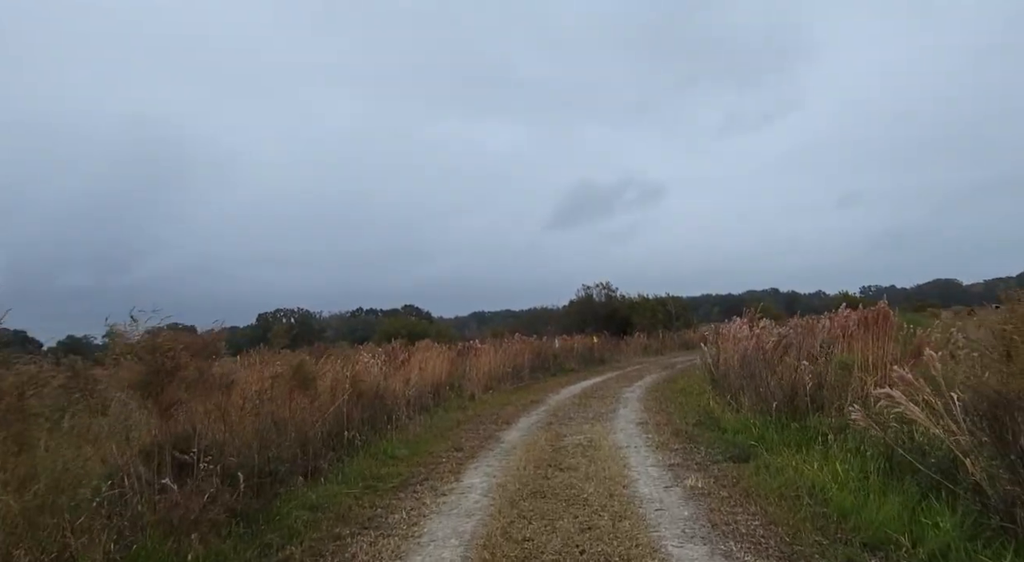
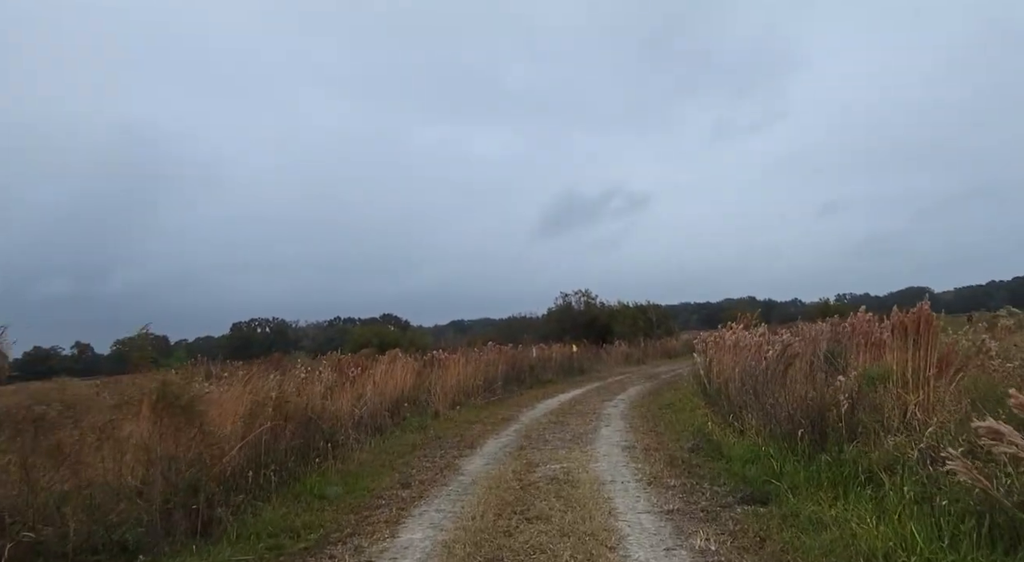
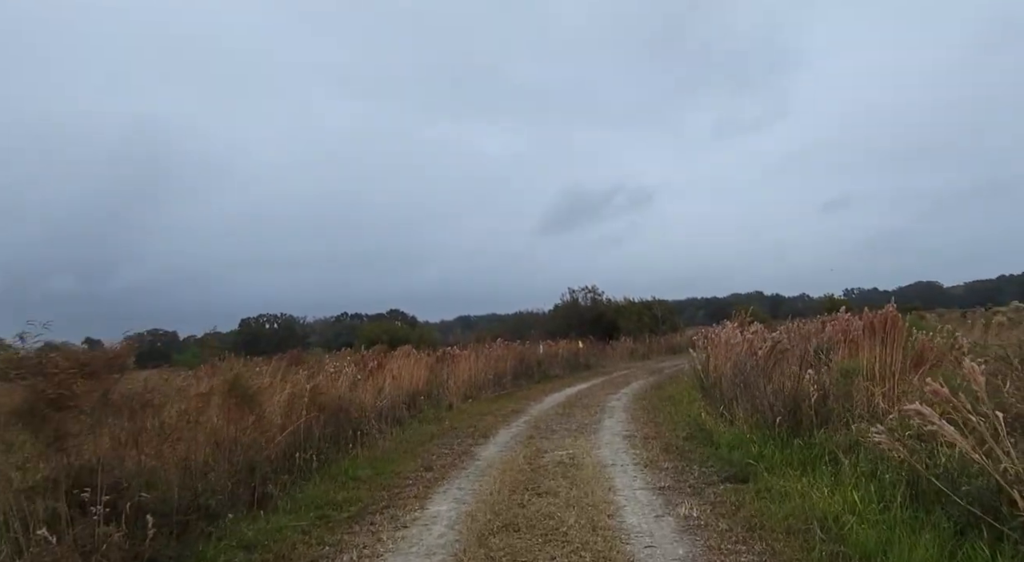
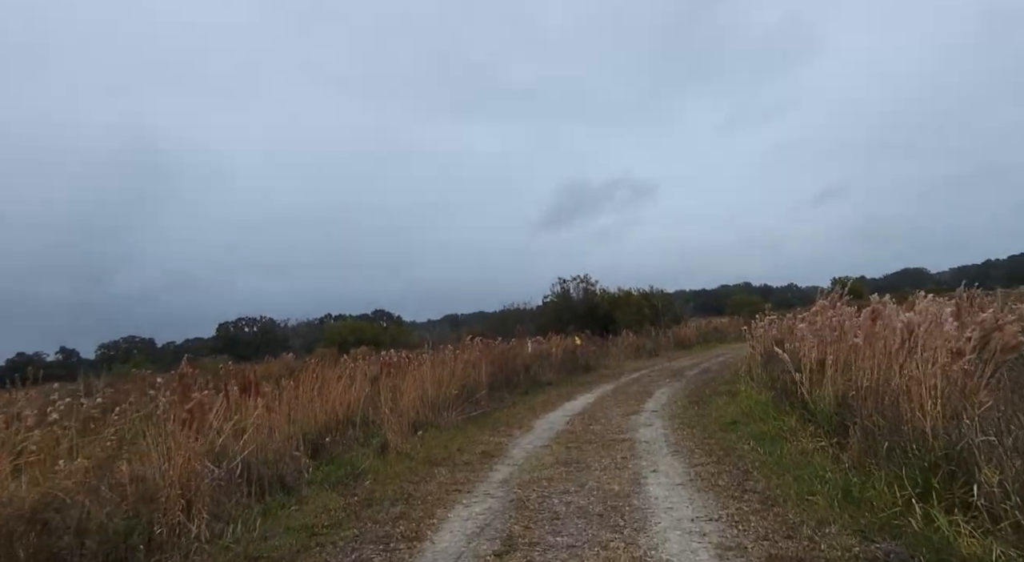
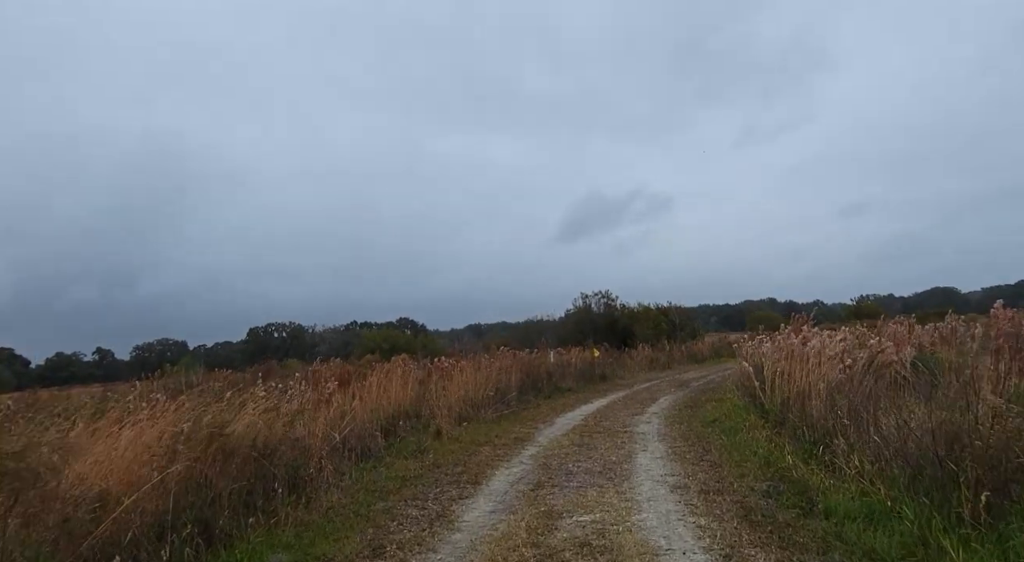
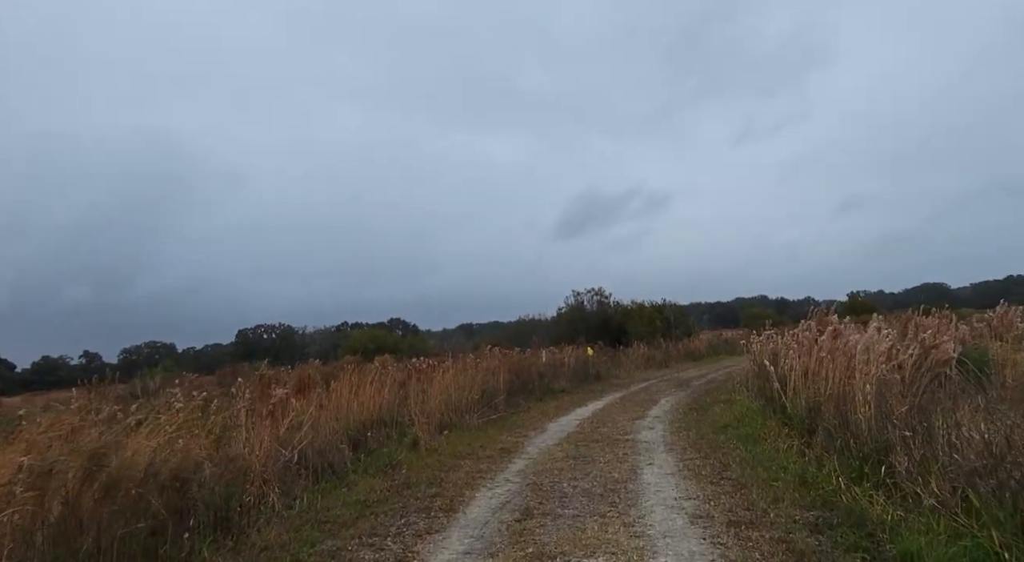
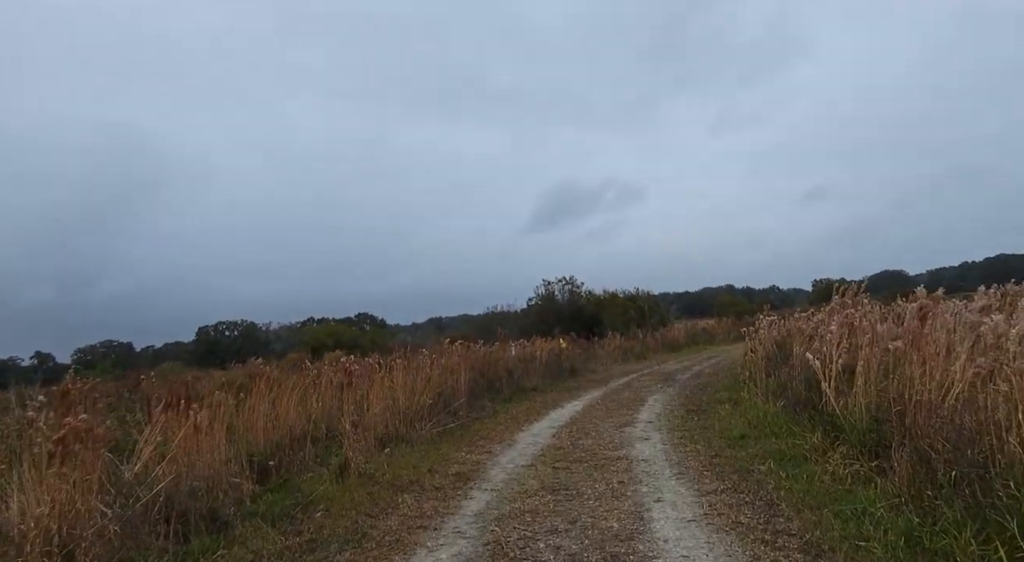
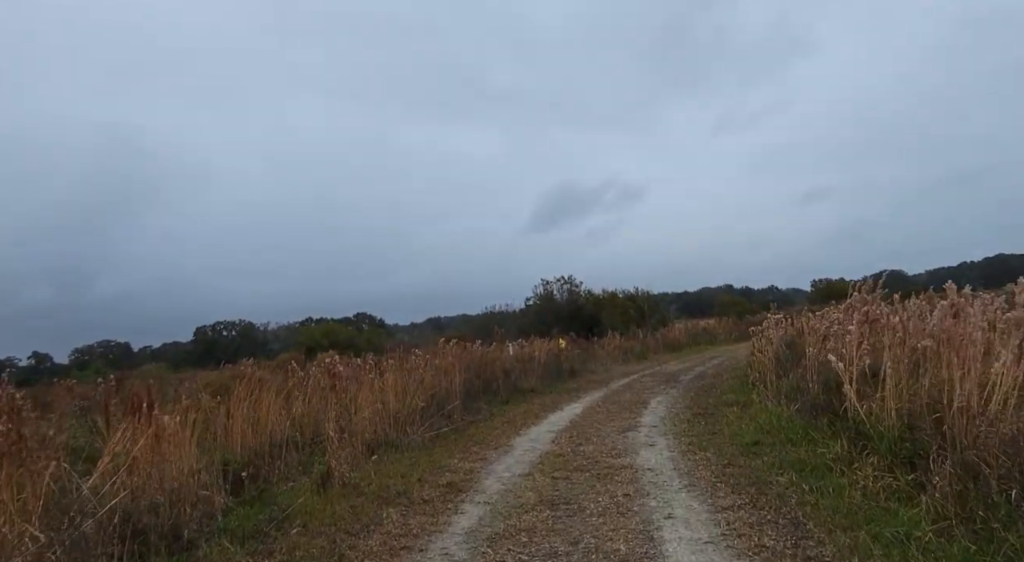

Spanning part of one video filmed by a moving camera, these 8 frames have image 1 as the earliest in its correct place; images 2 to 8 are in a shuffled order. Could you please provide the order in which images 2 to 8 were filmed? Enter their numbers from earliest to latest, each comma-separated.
3, 2, 5, 6, 4, 7, 8
